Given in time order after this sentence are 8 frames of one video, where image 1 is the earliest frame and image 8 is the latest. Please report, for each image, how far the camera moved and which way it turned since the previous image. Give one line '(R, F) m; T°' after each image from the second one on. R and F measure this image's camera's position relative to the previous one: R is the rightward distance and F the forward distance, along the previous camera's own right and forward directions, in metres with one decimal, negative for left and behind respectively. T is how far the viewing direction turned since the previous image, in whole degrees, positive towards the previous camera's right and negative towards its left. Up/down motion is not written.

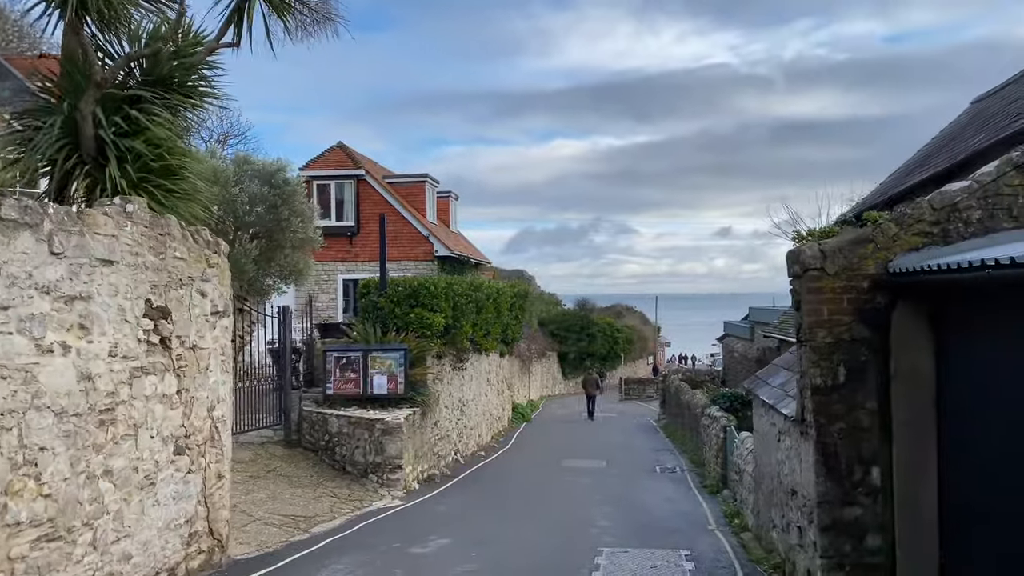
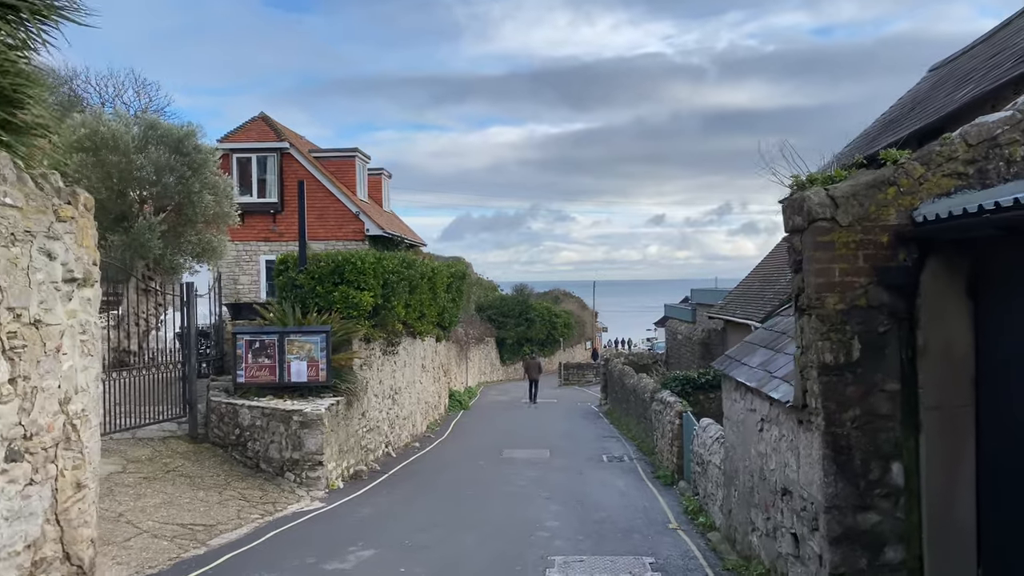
(0.0, +1.5) m; +4°
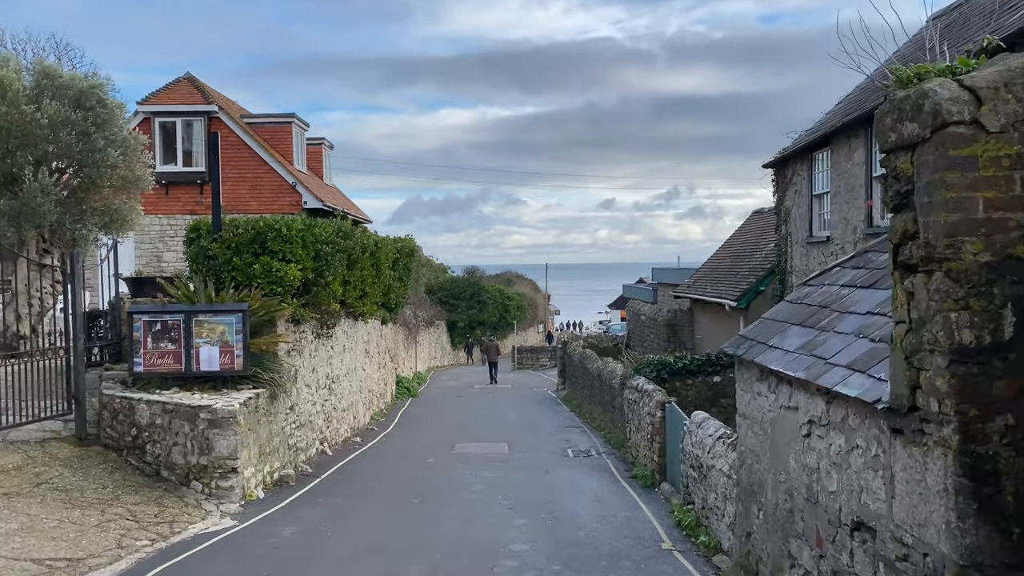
(-0.1, +2.1) m; +3°
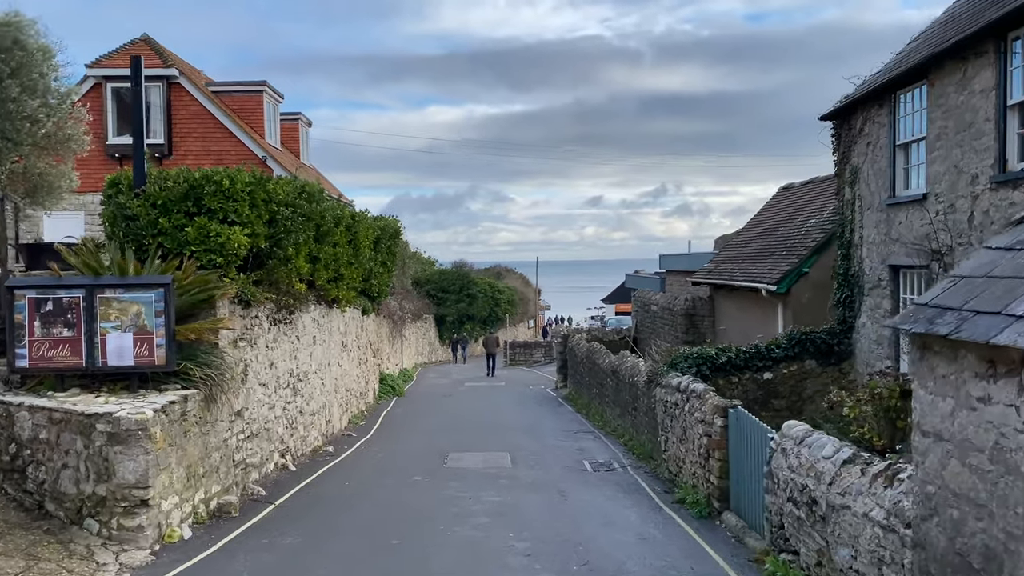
(-0.3, +2.9) m; +1°
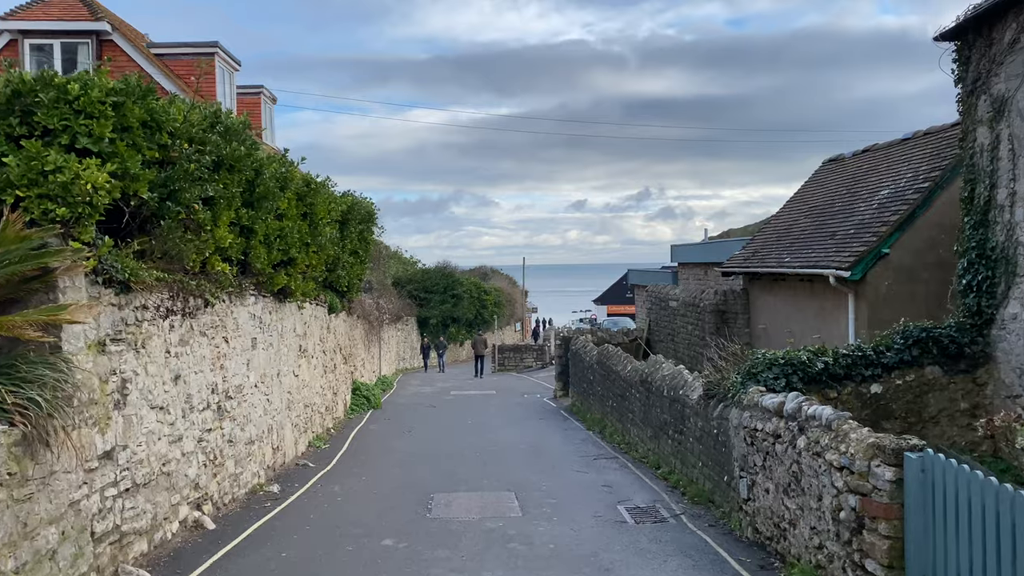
(-0.3, +3.7) m; +1°
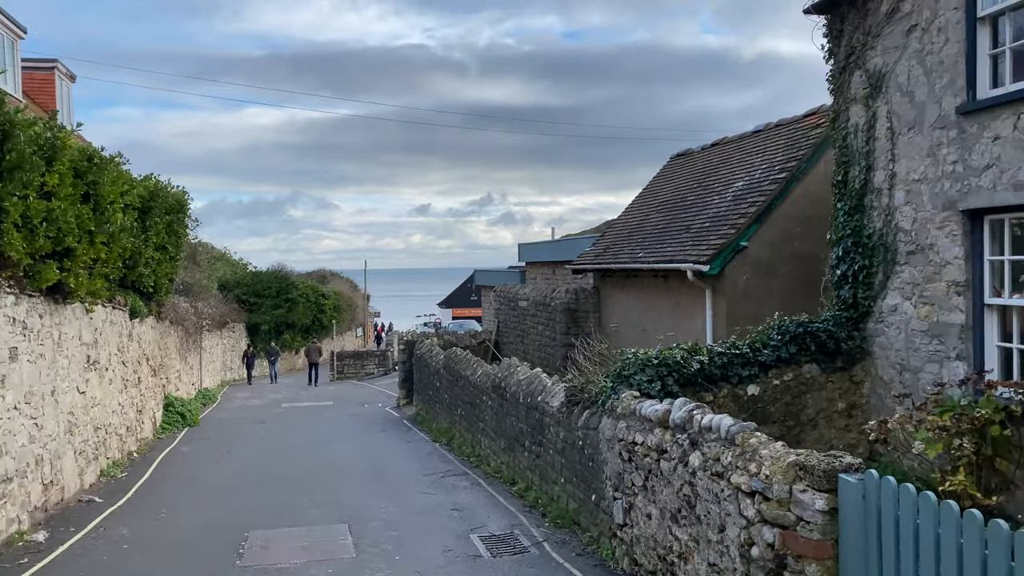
(+0.1, +1.5) m; +11°
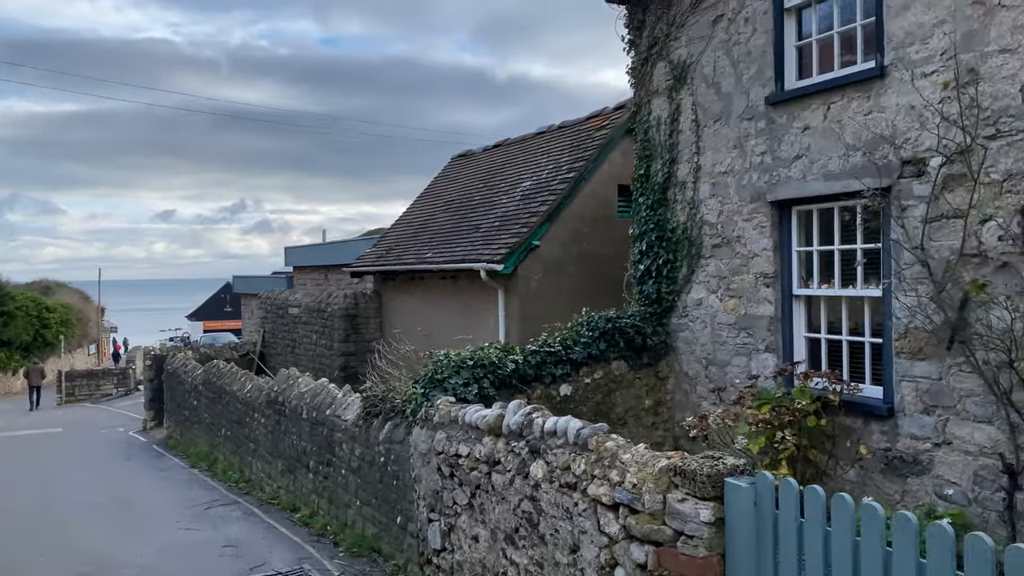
(-0.3, +1.0) m; +16°
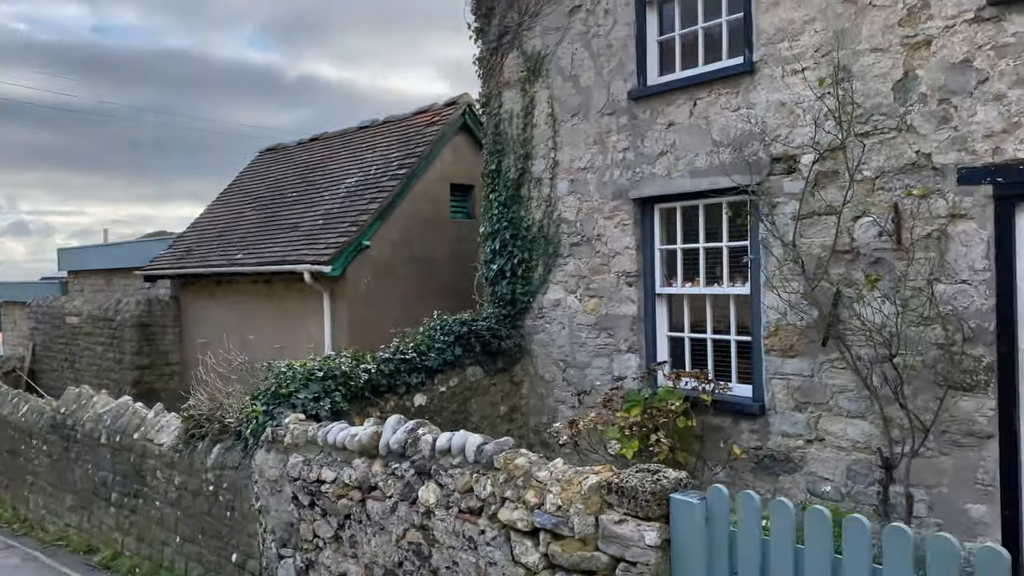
(-0.4, +0.6) m; +14°
